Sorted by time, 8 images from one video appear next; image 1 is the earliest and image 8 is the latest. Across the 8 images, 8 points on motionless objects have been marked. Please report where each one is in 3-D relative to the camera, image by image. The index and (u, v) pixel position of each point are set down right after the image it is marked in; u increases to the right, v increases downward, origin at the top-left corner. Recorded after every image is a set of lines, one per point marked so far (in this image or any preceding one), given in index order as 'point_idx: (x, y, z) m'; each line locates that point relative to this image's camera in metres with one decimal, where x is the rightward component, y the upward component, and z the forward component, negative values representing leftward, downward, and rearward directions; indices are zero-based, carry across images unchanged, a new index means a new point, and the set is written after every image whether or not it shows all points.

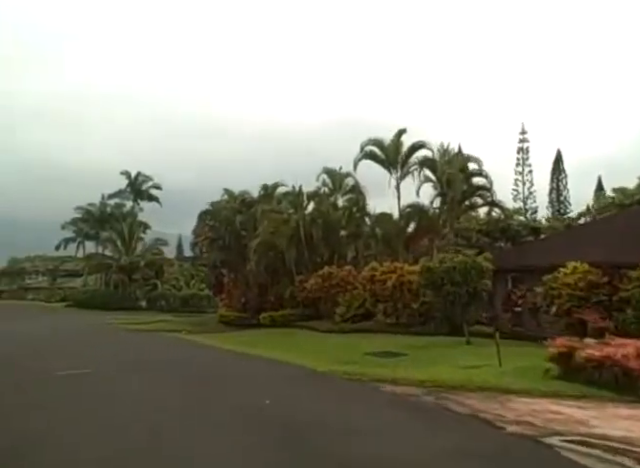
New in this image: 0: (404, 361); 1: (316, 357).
0: (+3.1, -4.6, +17.8) m
1: (-0.3, -4.9, +19.6) m
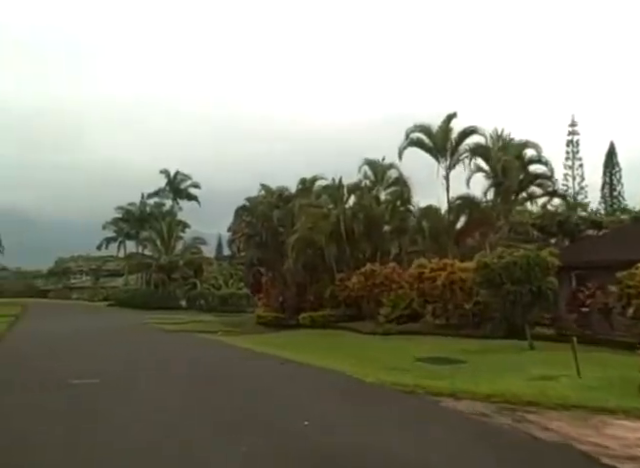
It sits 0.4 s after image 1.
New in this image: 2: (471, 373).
0: (+4.5, -4.3, +15.6) m
1: (+1.3, -4.6, +17.6) m
2: (+4.6, -4.2, +14.8) m
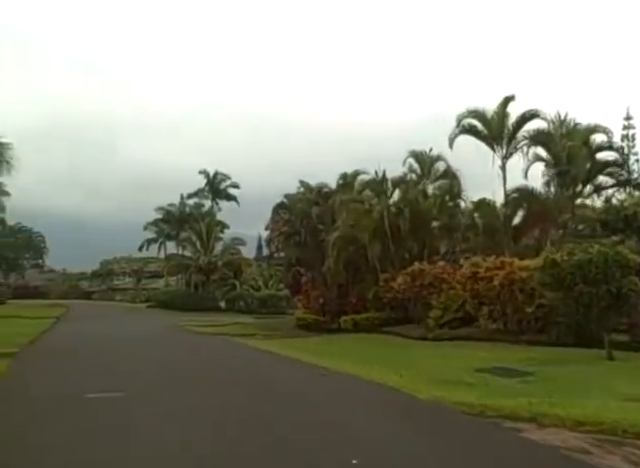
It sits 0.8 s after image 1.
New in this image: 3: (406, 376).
0: (+5.8, -4.1, +13.2) m
1: (+2.8, -4.4, +15.4) m
2: (+5.8, -4.0, +12.4) m
3: (+2.5, -4.2, +14.3) m
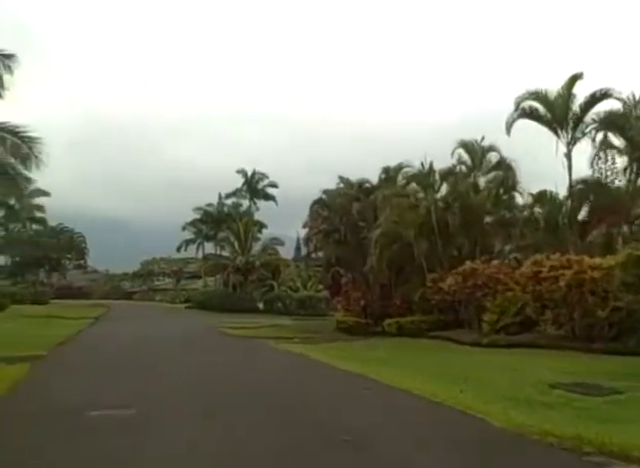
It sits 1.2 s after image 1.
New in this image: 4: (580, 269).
0: (+6.9, -3.8, +10.8) m
1: (+4.0, -4.2, +13.3) m
2: (+6.8, -3.7, +10.1) m
3: (+3.7, -3.9, +12.2) m
4: (+10.5, -1.4, +19.5) m
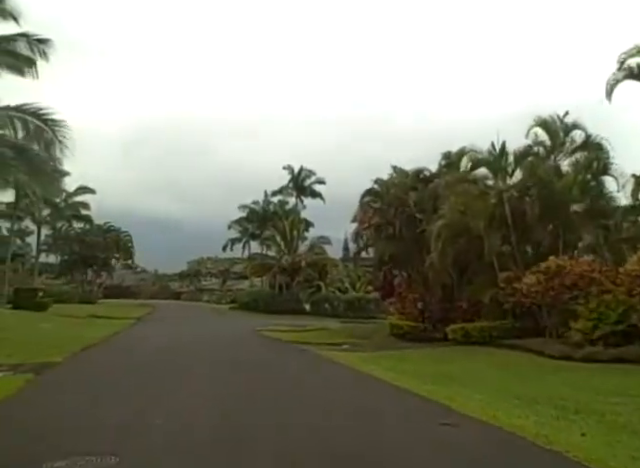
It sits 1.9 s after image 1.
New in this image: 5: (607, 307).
0: (+7.9, -3.4, +7.0) m
1: (+5.3, -3.8, +9.7) m
2: (+7.7, -3.3, +6.2) m
3: (+4.8, -3.5, +8.7) m
4: (+12.2, -1.0, +15.3) m
5: (+10.7, -2.8, +18.1) m
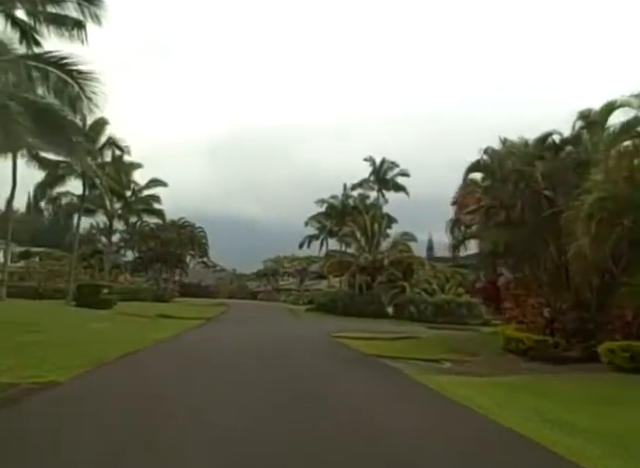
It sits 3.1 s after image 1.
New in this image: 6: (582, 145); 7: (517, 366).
0: (+8.6, -2.7, +0.2) m
1: (+6.5, -3.0, +3.3) m
2: (+8.3, -2.6, -0.6) m
3: (+5.9, -2.8, +2.3) m
4: (+14.3, -0.3, +7.7) m
5: (+13.2, -2.1, +10.7) m
6: (+10.5, +4.1, +20.1) m
7: (+7.4, -5.0, +18.2) m
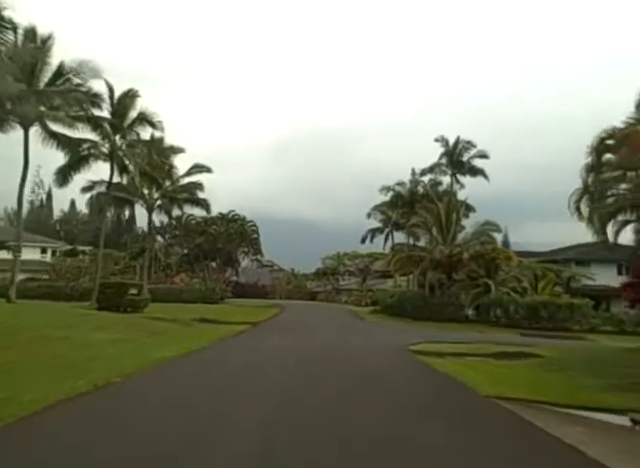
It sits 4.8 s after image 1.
0: (+8.3, -1.6, -8.2) m
1: (+6.5, -2.0, -4.8) m
2: (+7.9, -1.5, -8.9) m
3: (+5.8, -1.8, -5.7) m
4: (+14.7, +0.9, -1.4) m
5: (+14.1, -0.9, +1.7) m
6: (+12.5, +5.2, +11.4) m
7: (+9.3, -3.9, +9.8) m
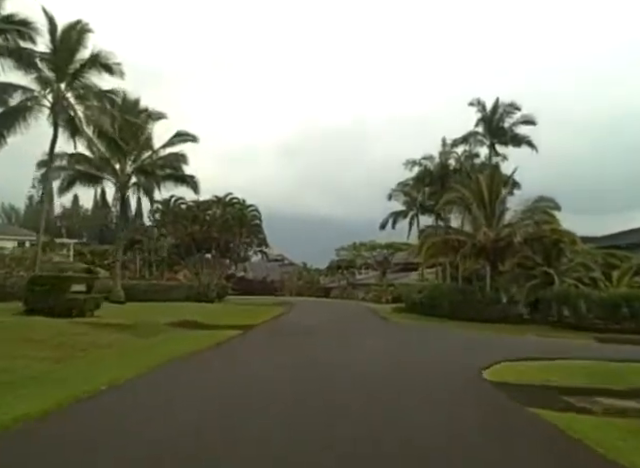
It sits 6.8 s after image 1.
0: (+7.7, -0.5, -17.0) m
1: (+6.0, -0.9, -13.6) m
2: (+7.3, -0.4, -17.7) m
3: (+5.3, -0.7, -14.5) m
4: (+14.3, +2.2, -10.5) m
5: (+13.7, +0.4, -7.3) m
6: (+12.4, +6.5, +2.4) m
7: (+9.3, -2.6, +1.0) m
